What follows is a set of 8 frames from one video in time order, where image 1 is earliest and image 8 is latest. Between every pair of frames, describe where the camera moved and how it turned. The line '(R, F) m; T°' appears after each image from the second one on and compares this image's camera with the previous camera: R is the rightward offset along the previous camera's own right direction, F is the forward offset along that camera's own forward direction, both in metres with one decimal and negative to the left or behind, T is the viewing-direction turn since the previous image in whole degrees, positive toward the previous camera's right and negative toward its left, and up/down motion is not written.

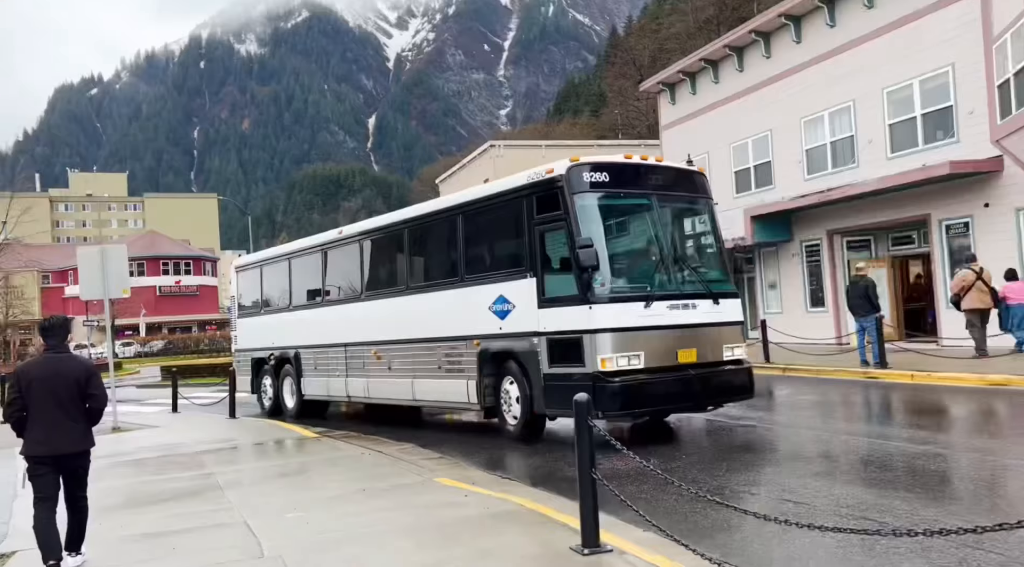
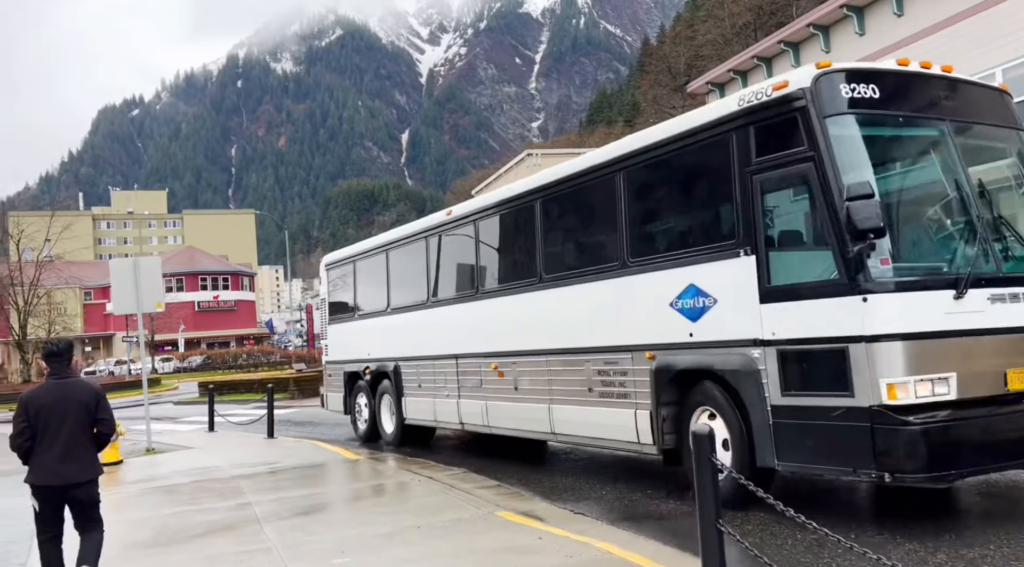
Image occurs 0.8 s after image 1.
(-0.3, +0.9) m; -2°
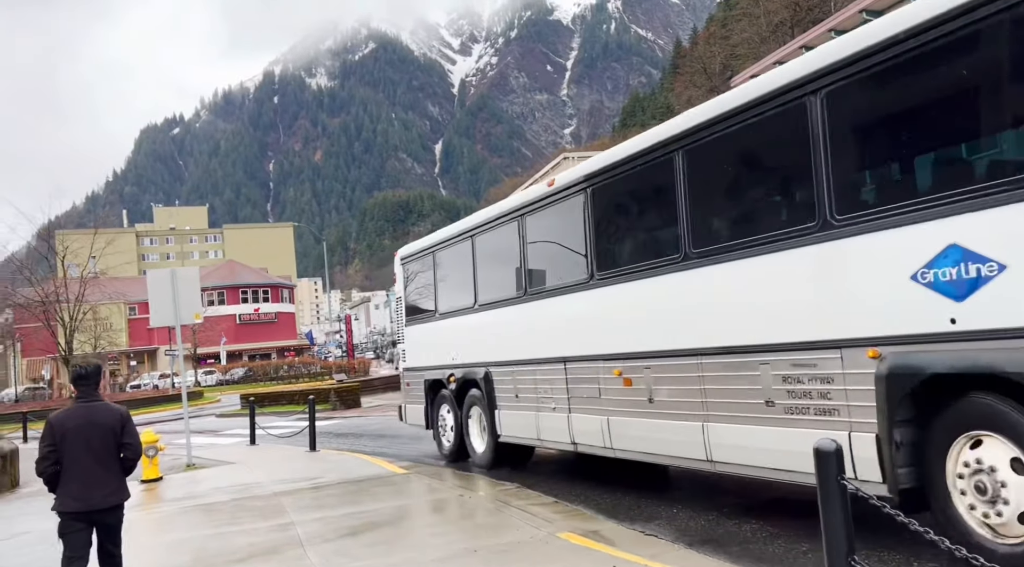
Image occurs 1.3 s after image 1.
(-0.2, +0.6) m; -2°
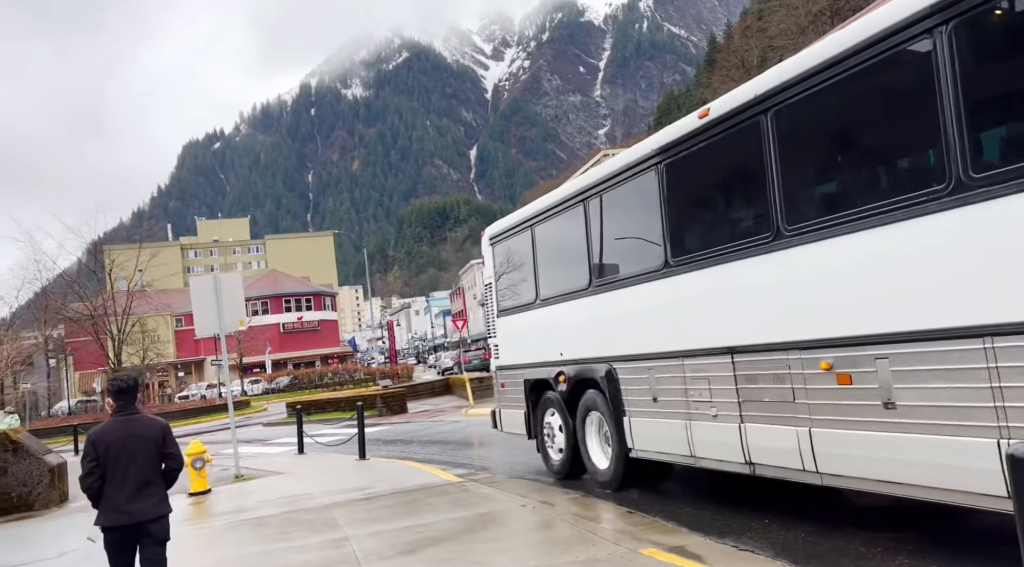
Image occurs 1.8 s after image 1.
(-0.2, +0.5) m; -3°
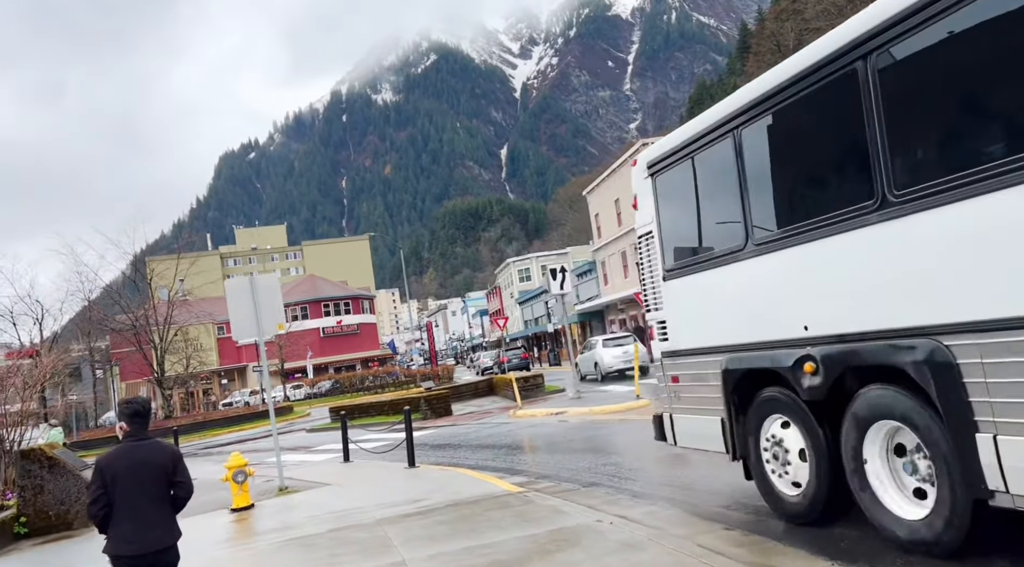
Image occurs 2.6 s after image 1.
(-0.3, +0.9) m; -2°
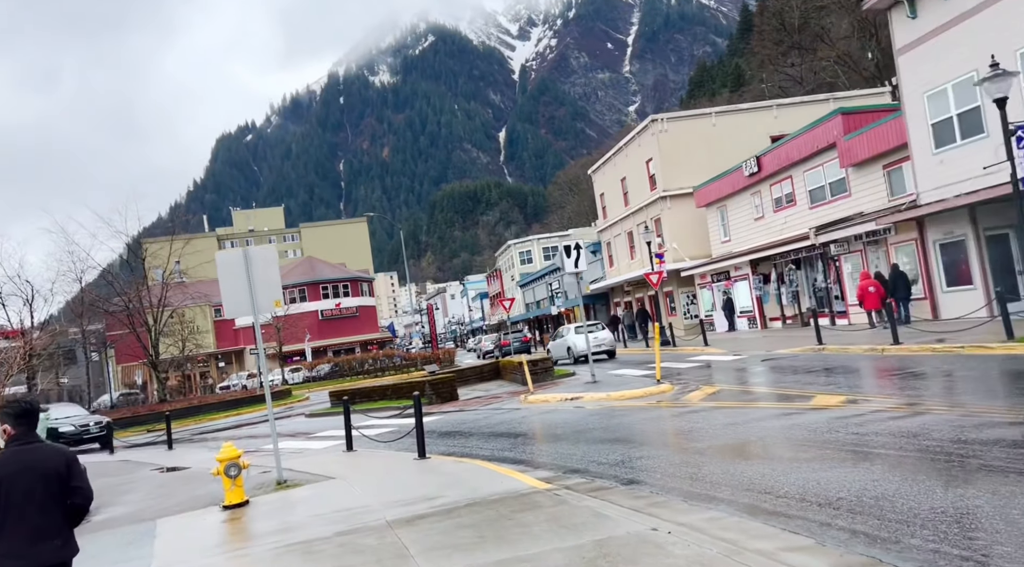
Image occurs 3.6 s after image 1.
(-0.3, +1.2) m; 0°
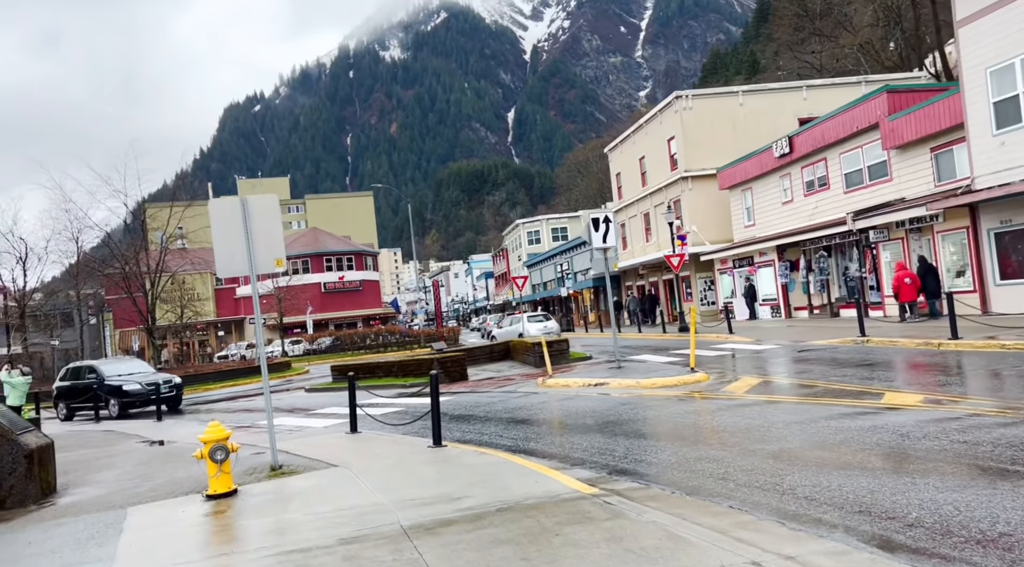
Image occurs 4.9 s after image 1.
(-0.4, +1.5) m; 0°
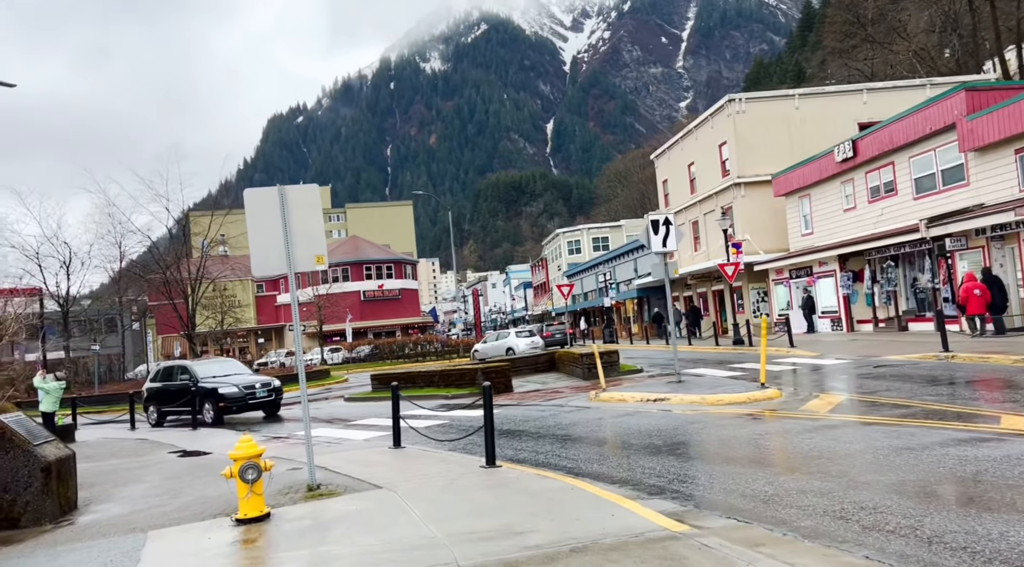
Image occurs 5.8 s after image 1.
(-0.3, +1.1) m; -3°
